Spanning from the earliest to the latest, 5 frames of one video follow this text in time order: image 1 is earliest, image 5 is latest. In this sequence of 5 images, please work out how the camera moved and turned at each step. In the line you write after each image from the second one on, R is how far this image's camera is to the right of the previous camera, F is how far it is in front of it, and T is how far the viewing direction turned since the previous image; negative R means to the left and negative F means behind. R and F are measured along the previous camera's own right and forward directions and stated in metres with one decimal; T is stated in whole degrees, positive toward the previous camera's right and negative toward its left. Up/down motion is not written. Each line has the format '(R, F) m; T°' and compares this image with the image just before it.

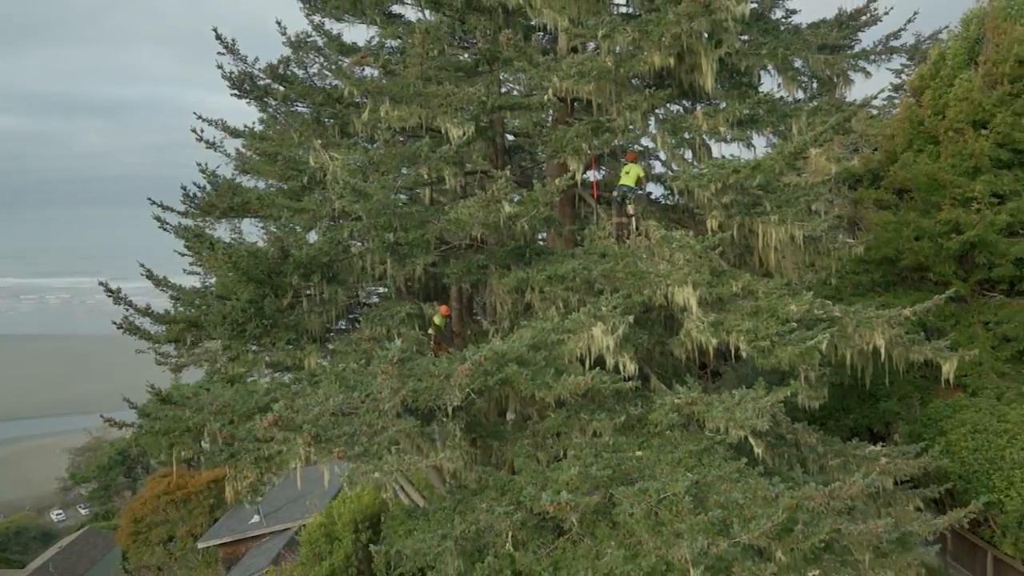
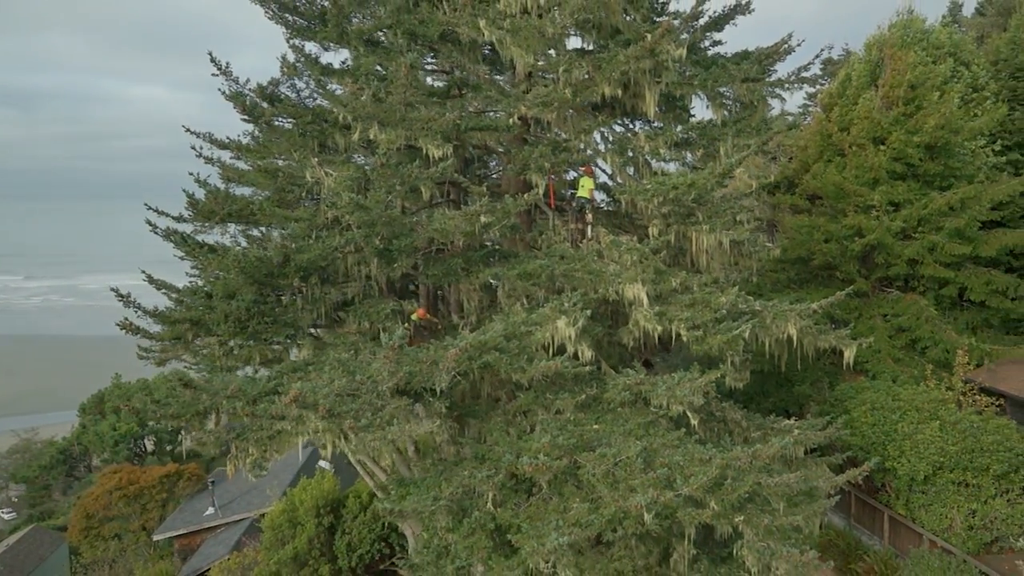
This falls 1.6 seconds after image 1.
(-0.4, -1.0) m; +5°
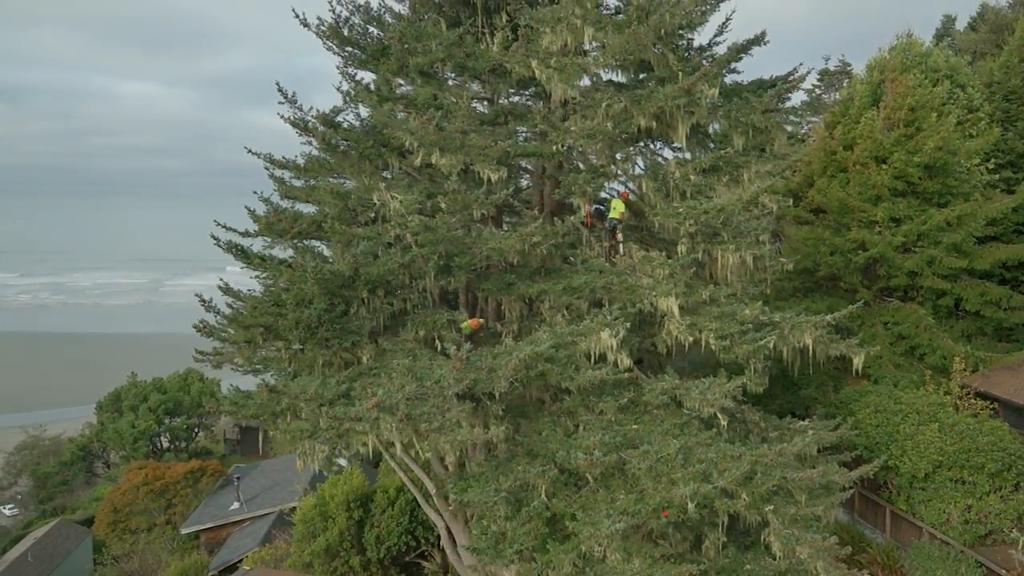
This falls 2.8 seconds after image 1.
(-0.5, -0.7) m; +1°
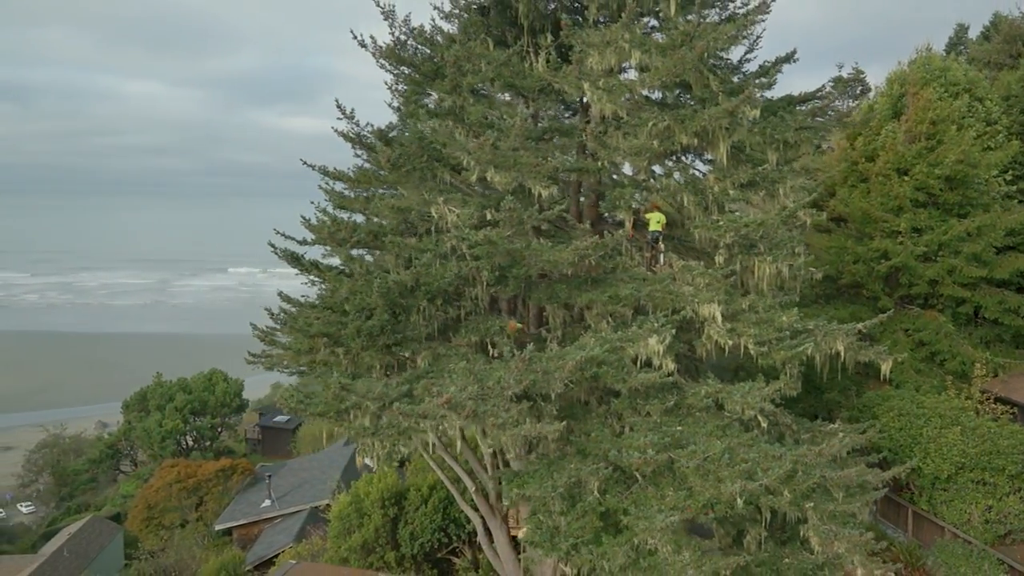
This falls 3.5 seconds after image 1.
(-0.5, -0.5) m; 0°
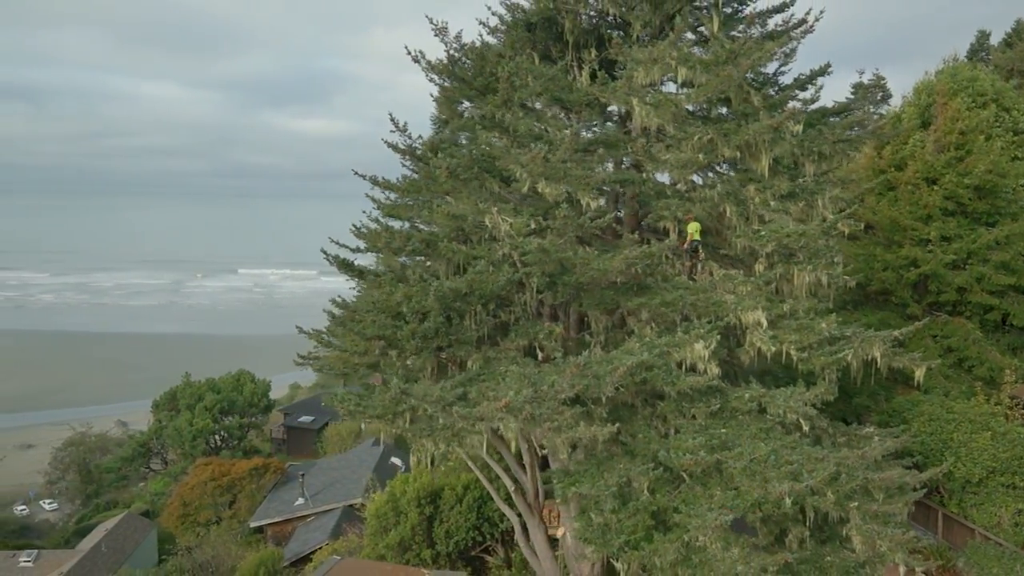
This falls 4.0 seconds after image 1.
(-0.4, -0.3) m; -1°
